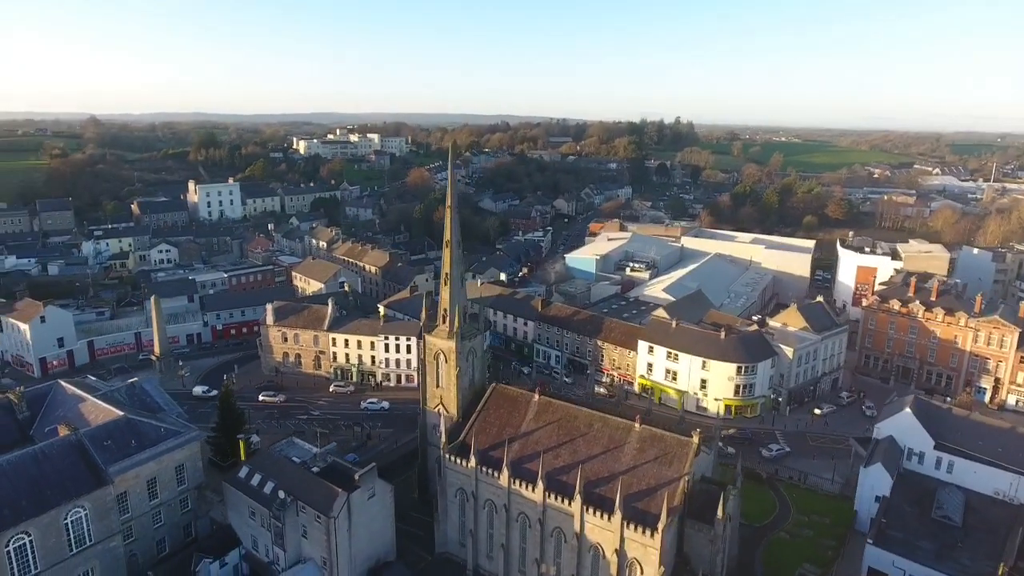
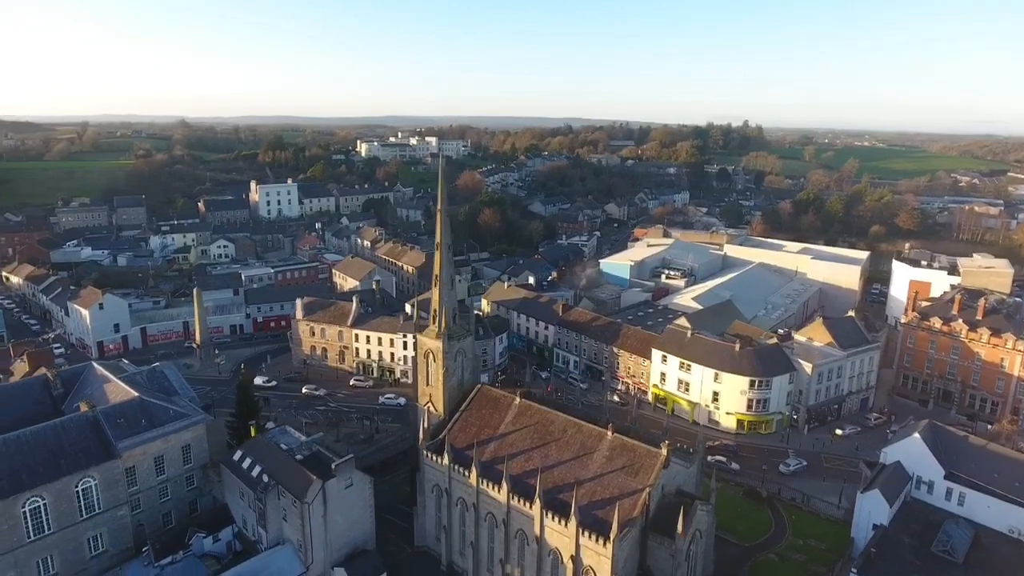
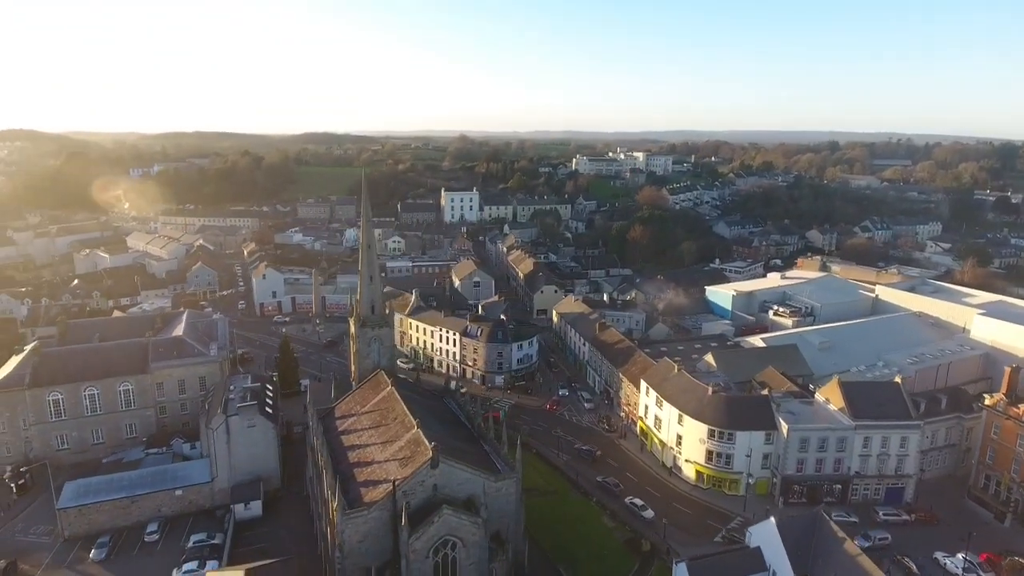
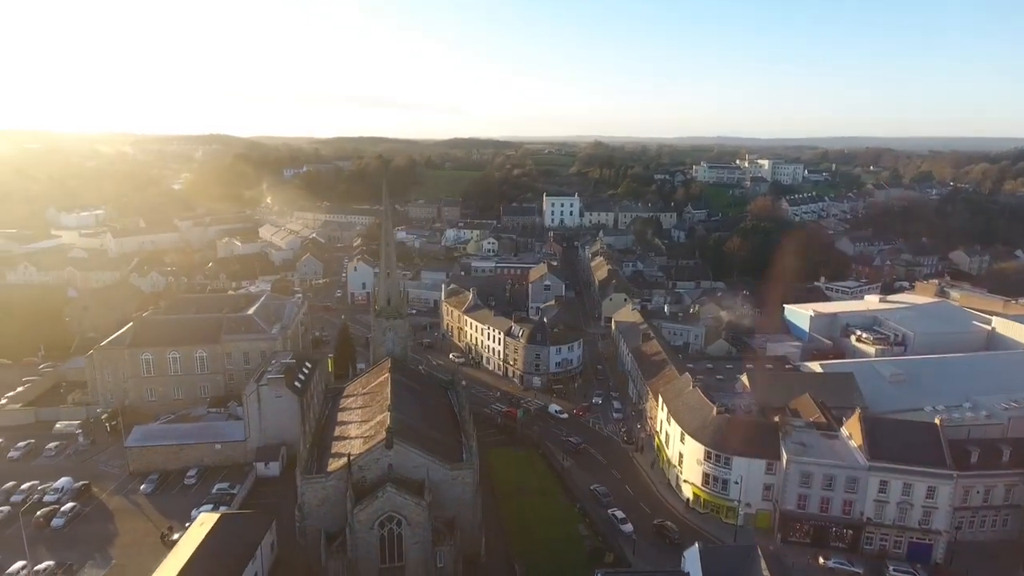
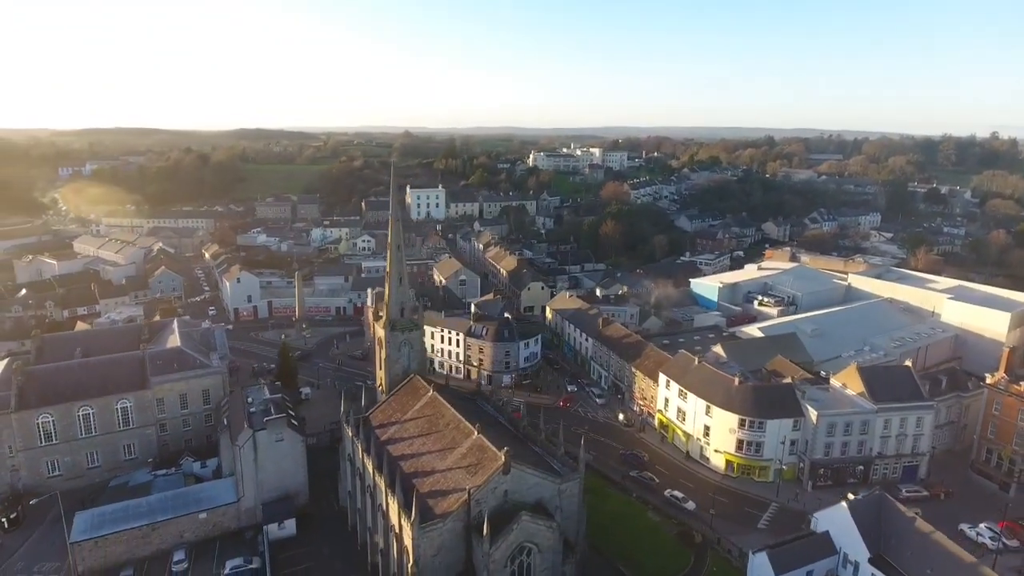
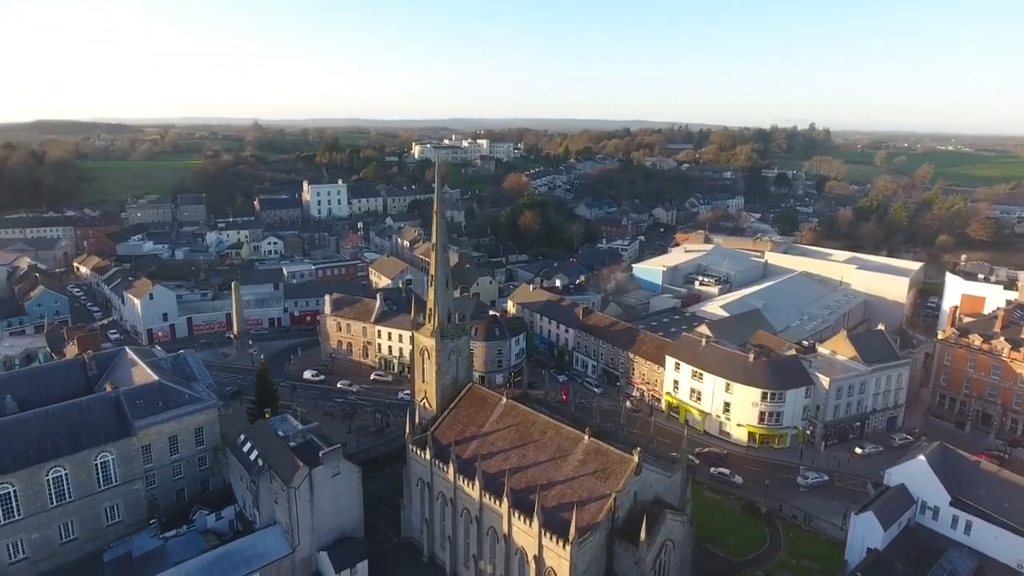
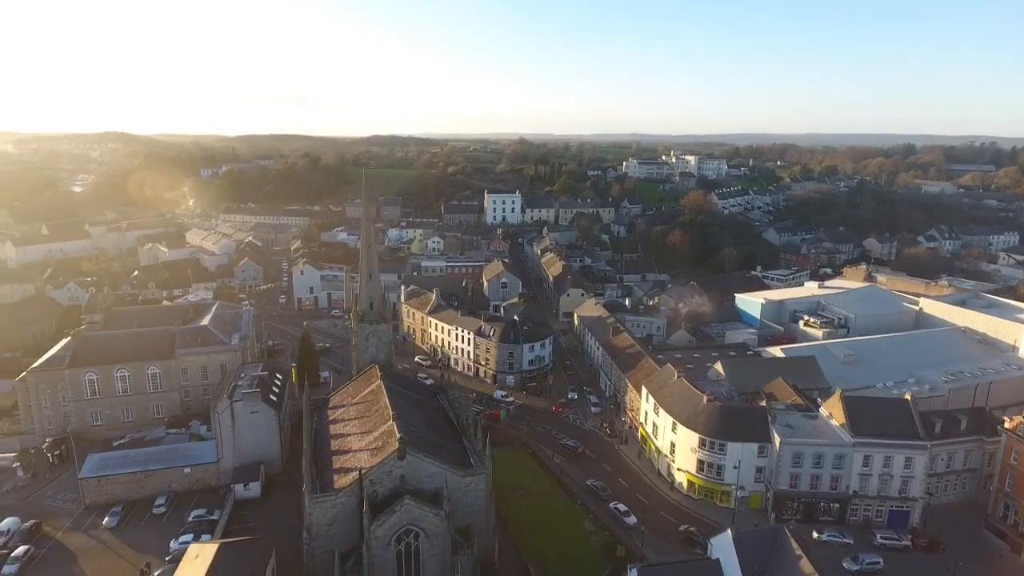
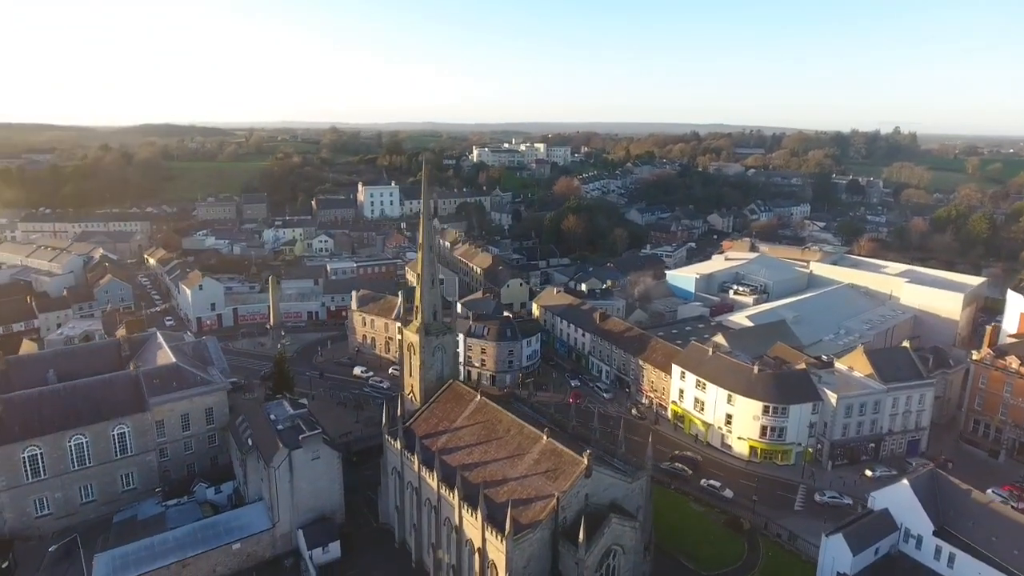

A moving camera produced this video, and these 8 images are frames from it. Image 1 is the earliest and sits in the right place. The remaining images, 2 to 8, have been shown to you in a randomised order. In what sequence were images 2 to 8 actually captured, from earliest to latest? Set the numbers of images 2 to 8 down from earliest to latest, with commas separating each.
2, 6, 8, 5, 3, 7, 4
